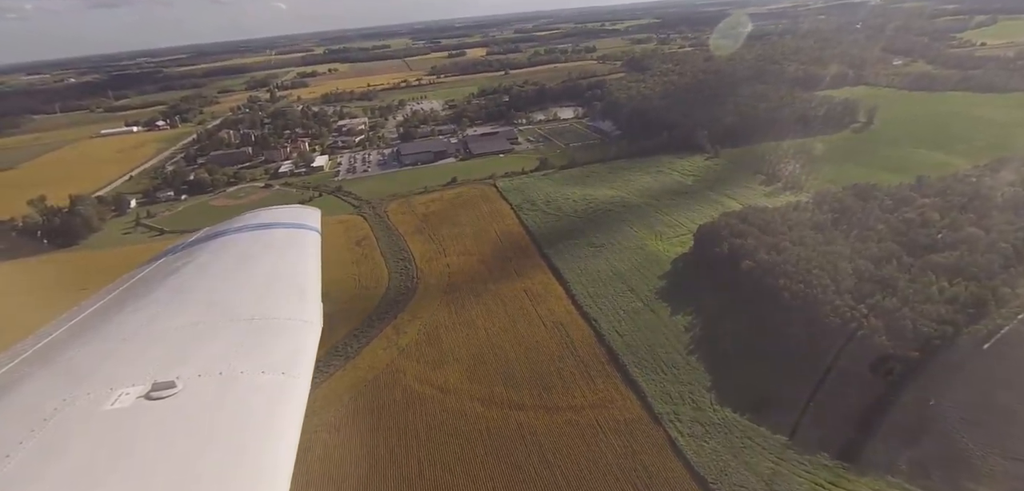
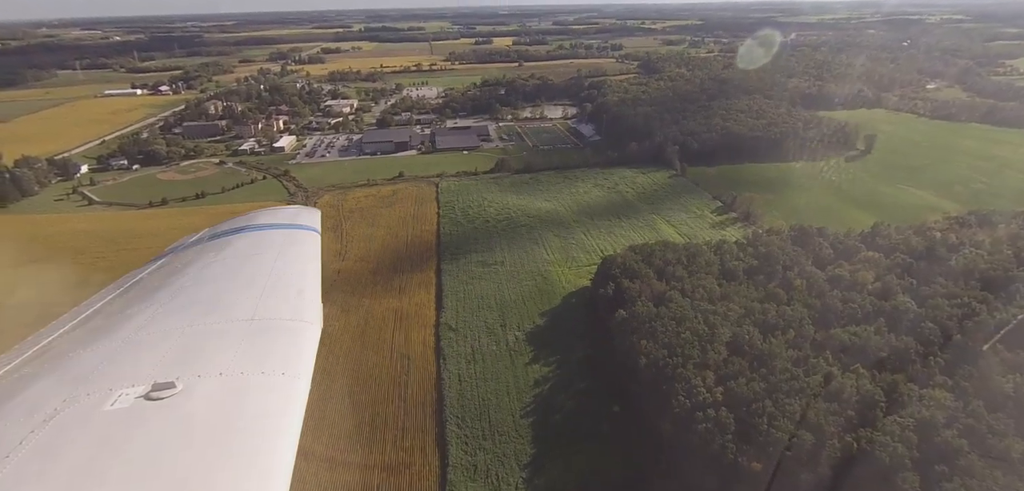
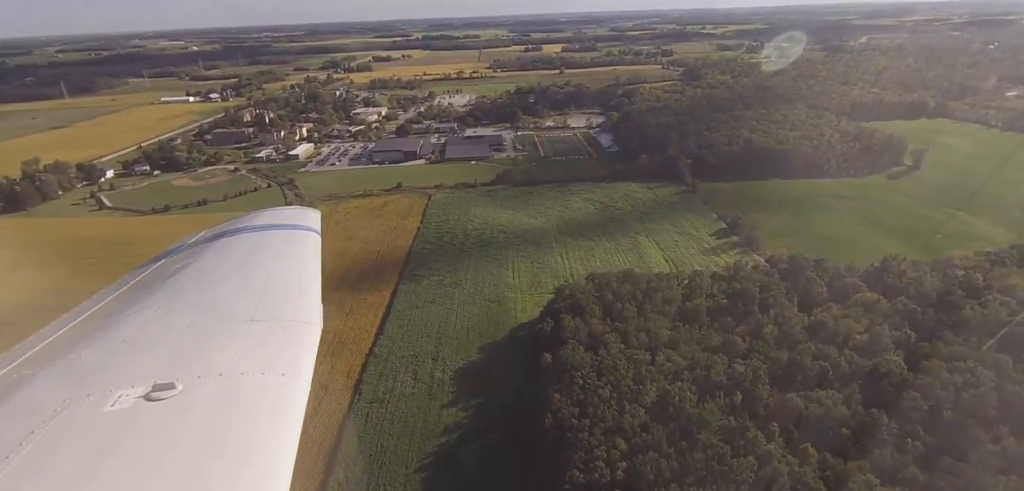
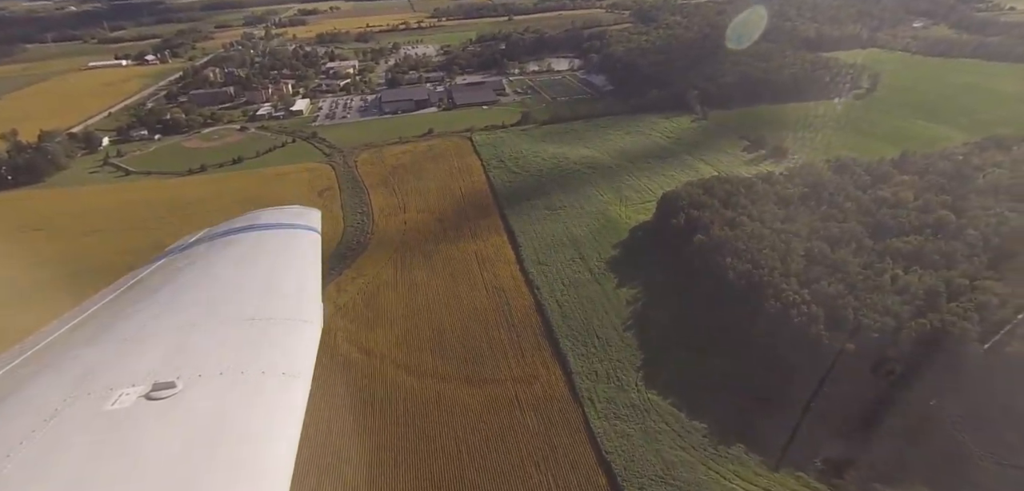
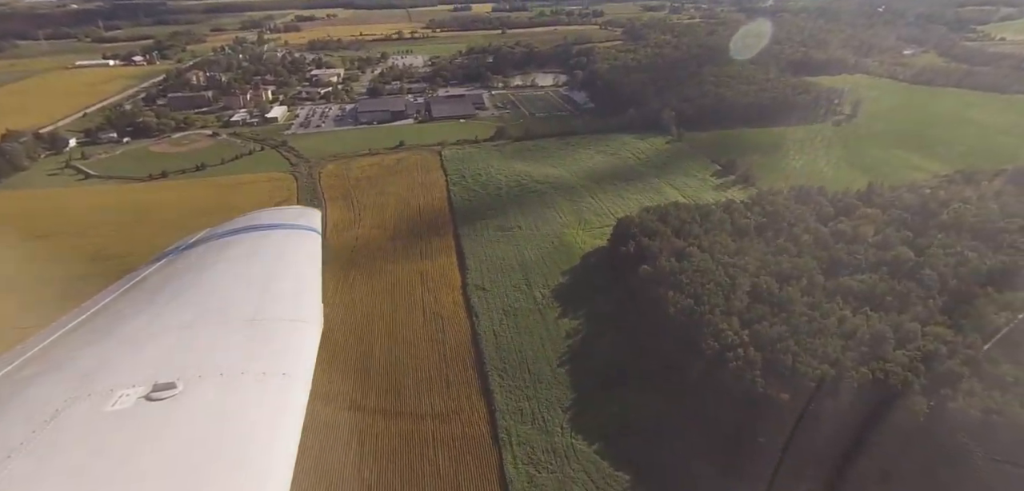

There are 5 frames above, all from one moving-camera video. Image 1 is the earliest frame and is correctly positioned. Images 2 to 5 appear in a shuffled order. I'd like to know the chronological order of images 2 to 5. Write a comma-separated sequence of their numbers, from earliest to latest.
4, 5, 2, 3
